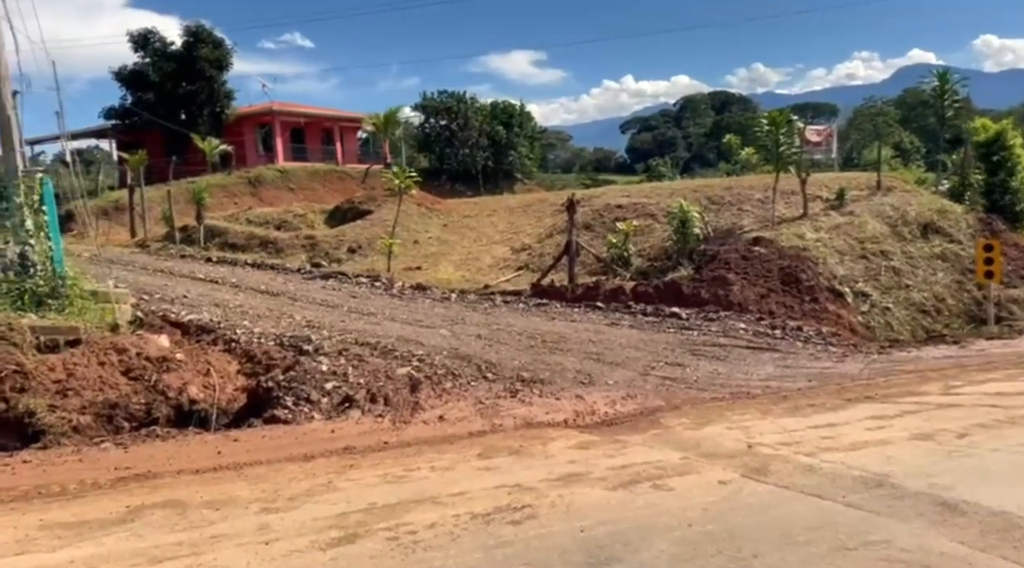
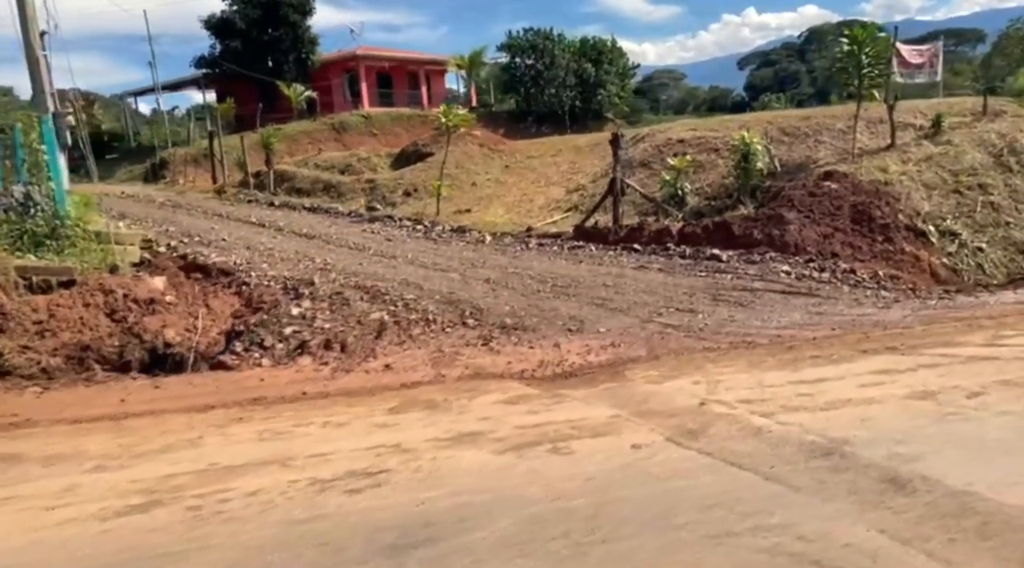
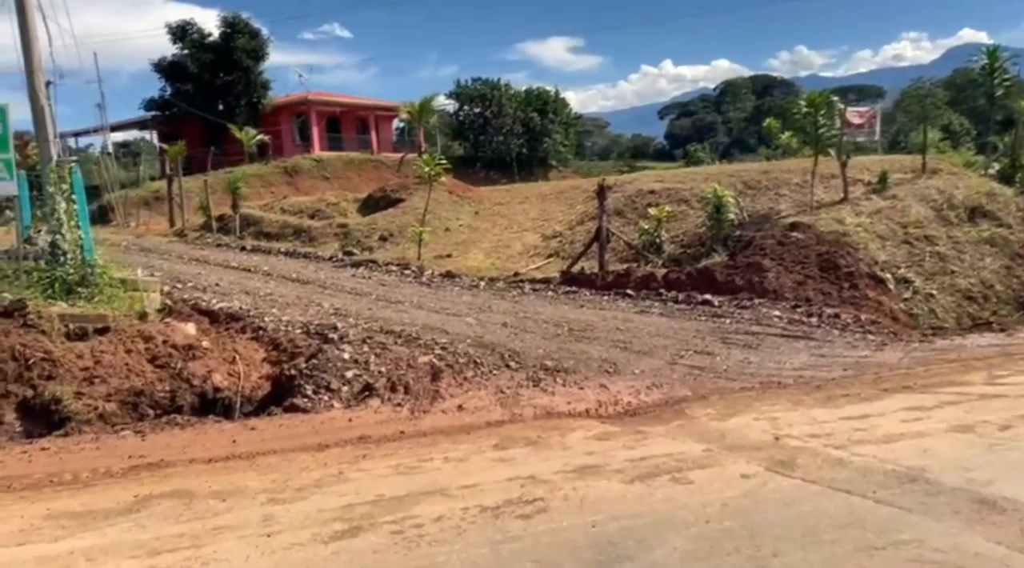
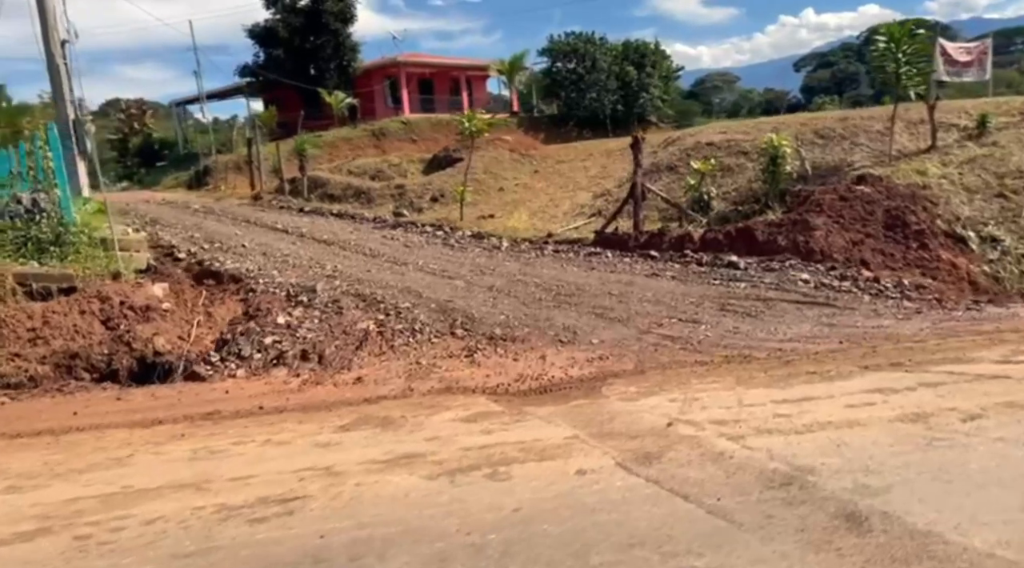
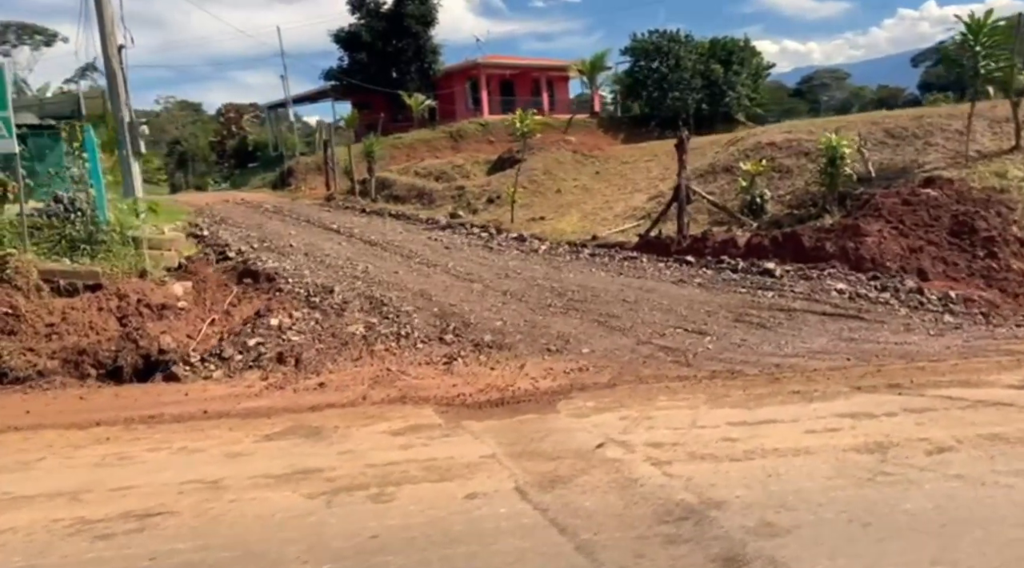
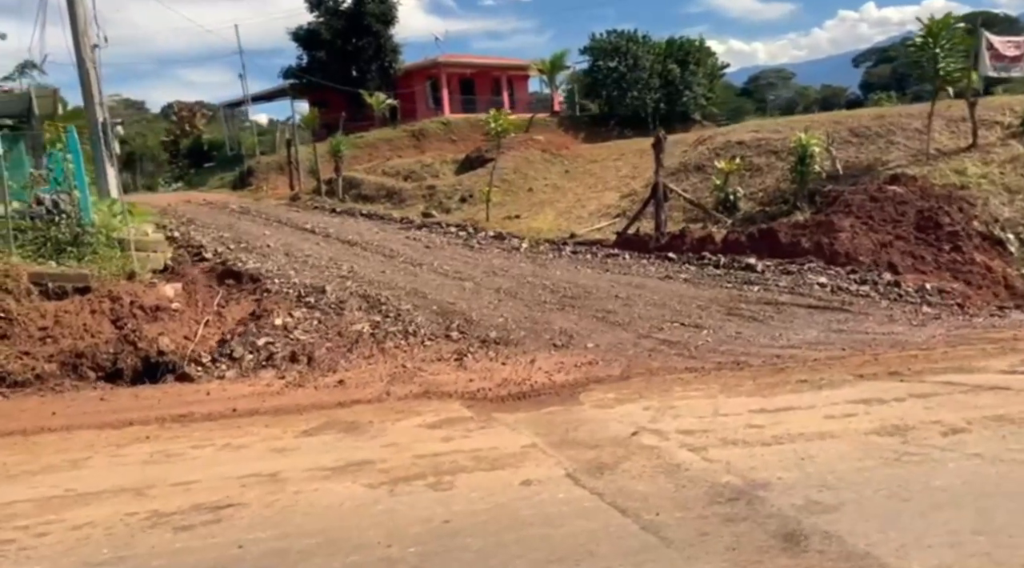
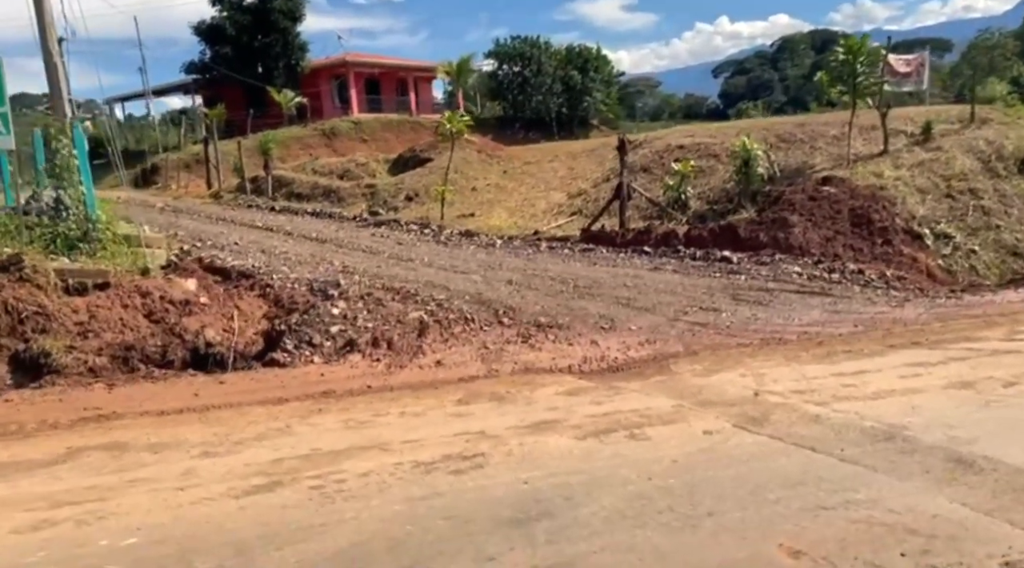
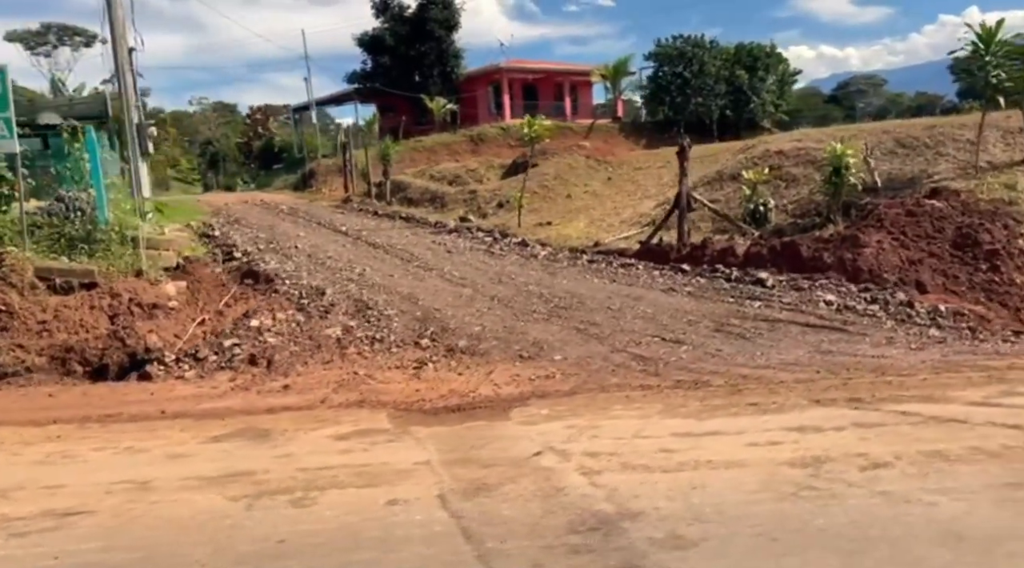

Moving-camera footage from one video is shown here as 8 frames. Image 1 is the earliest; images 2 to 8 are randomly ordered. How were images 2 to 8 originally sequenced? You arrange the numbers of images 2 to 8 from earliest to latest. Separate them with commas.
3, 7, 2, 4, 6, 5, 8
